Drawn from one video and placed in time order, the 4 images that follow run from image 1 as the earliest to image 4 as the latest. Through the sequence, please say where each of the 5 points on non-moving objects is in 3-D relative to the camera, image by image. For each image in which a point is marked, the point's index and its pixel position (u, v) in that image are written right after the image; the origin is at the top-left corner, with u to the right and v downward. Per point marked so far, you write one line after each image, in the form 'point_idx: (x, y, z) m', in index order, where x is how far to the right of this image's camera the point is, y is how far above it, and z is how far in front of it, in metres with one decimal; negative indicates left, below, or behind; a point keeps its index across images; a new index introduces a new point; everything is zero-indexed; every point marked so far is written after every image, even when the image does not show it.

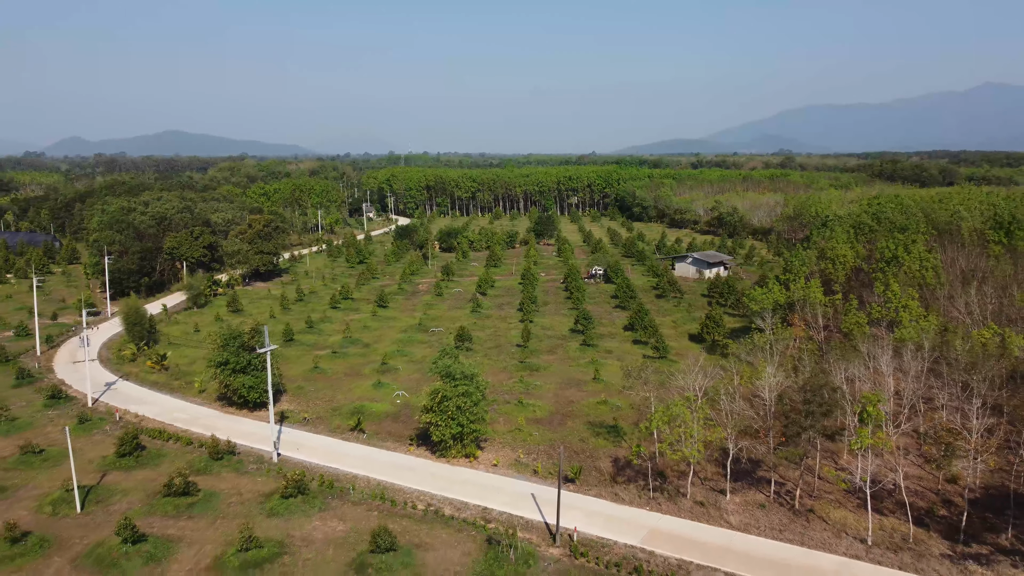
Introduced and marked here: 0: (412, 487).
0: (-2.8, -5.5, +18.2) m
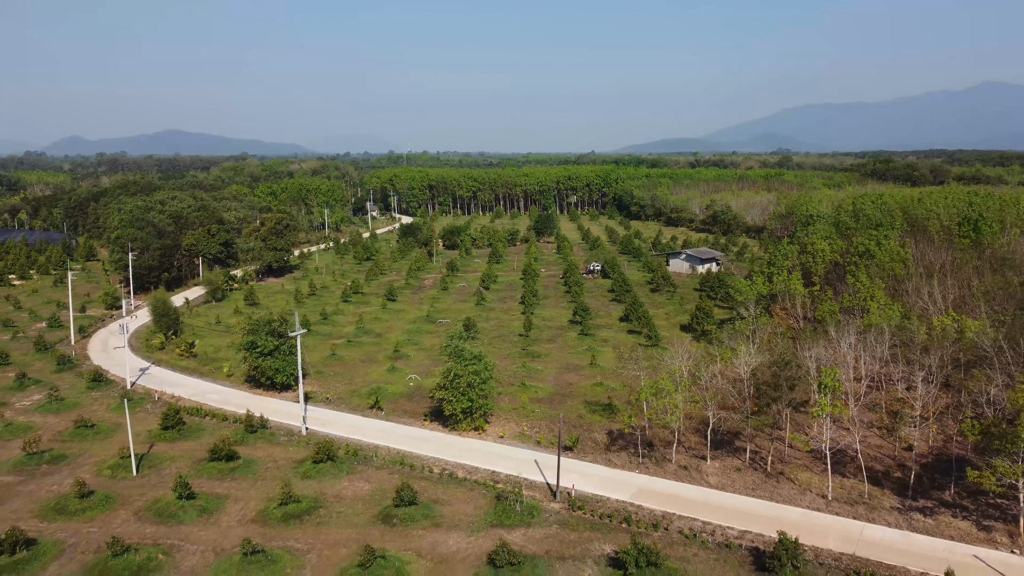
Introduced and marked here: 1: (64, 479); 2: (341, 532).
0: (-2.6, -5.2, +20.4) m
1: (-12.7, -5.4, +18.6) m
2: (-4.2, -6.0, +16.1) m
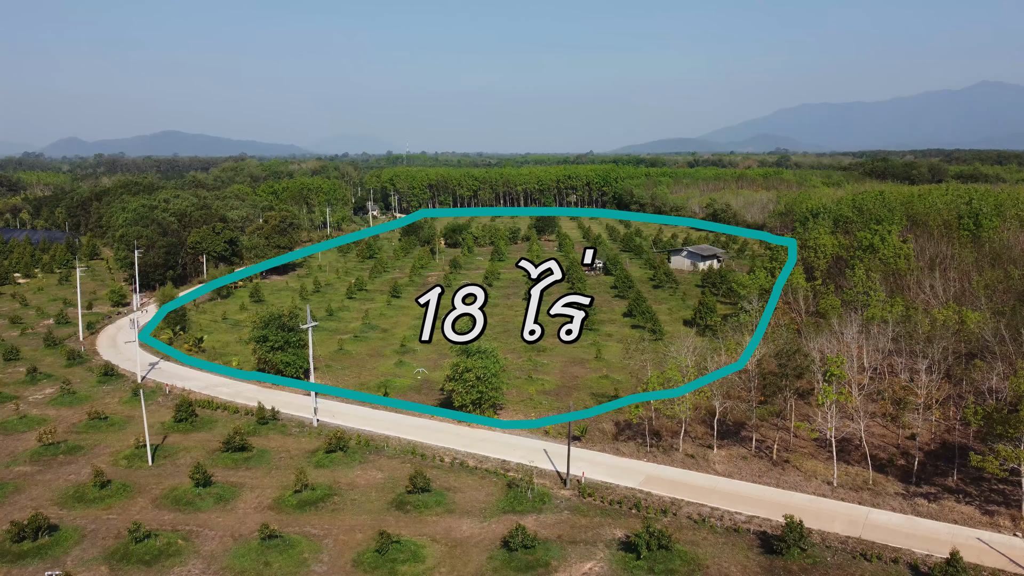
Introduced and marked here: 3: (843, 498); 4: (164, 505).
0: (-2.3, -4.9, +20.7) m
1: (-12.4, -5.2, +18.8) m
2: (-3.9, -5.7, +16.3) m
3: (+8.8, -5.6, +17.4) m
4: (-9.0, -5.6, +16.9) m
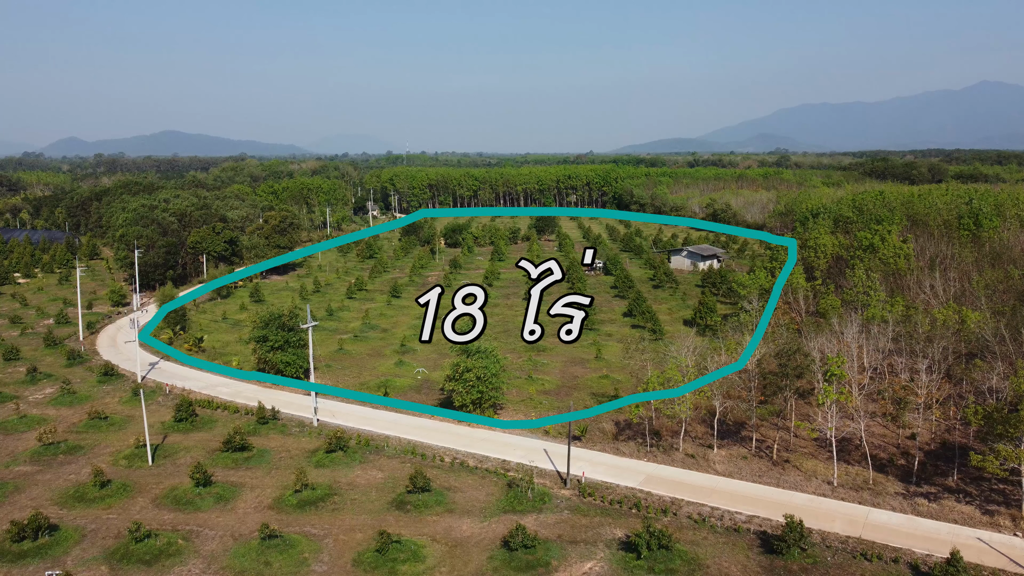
0: (-2.3, -4.9, +20.7) m
1: (-12.4, -5.2, +18.8) m
2: (-3.9, -5.7, +16.3) m
3: (+8.8, -5.6, +17.3) m
4: (-9.0, -5.6, +16.9) m
